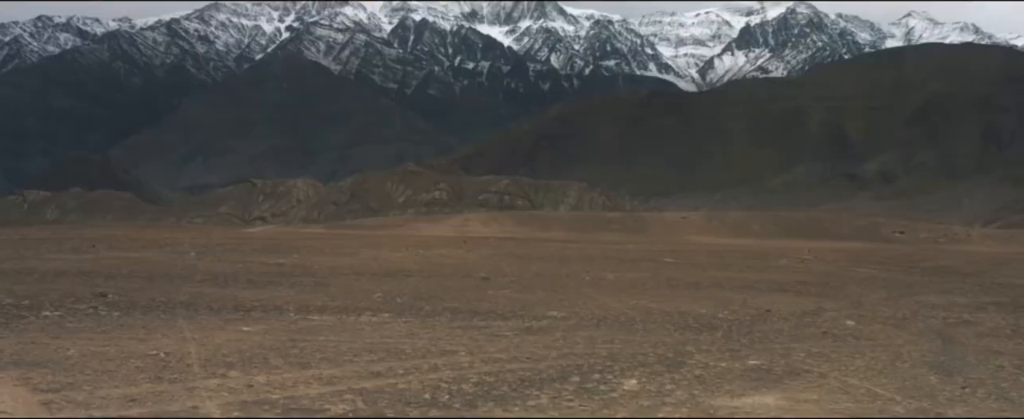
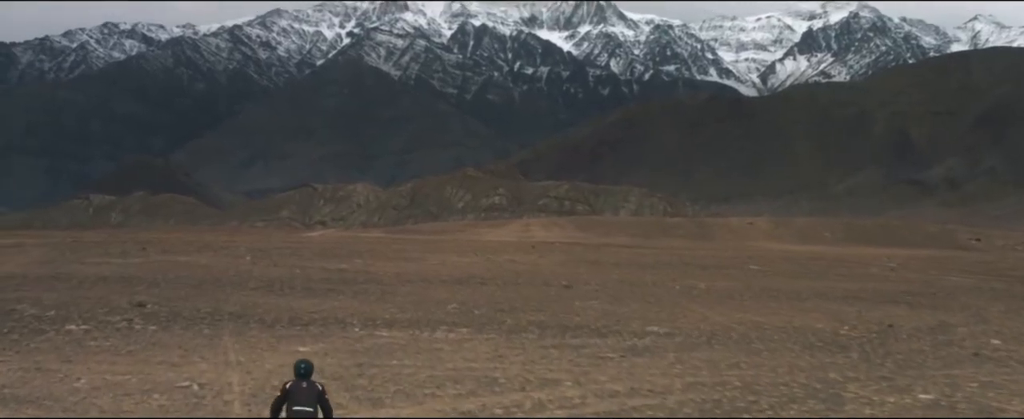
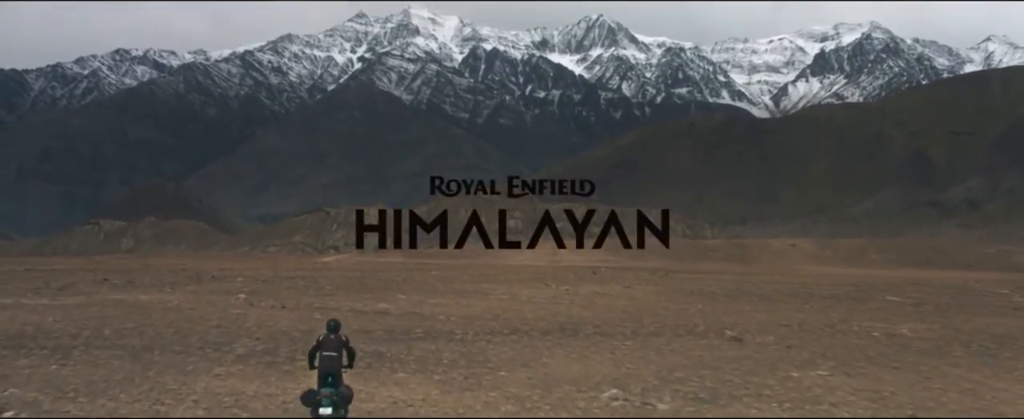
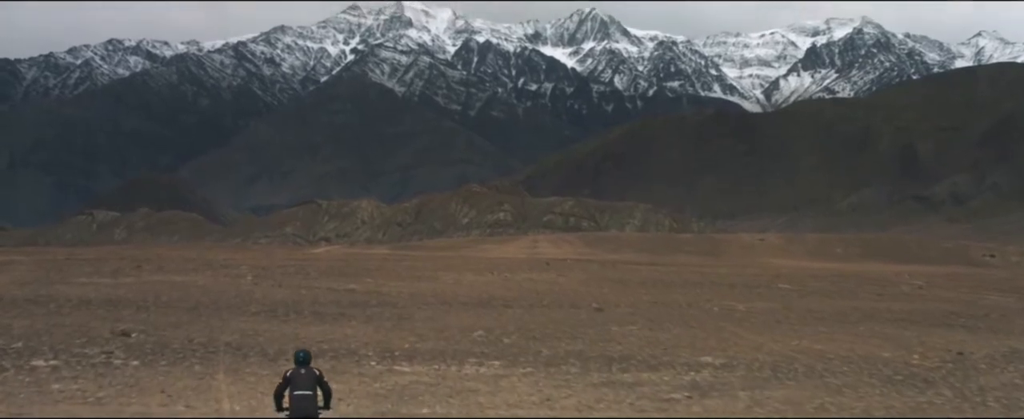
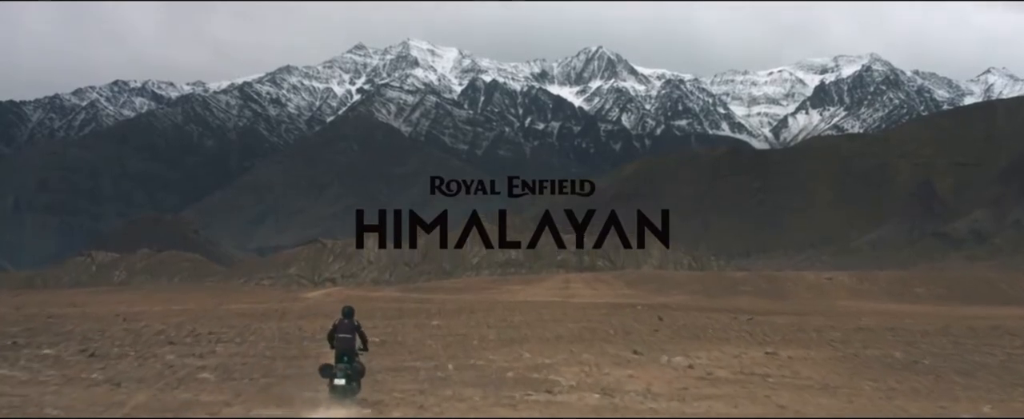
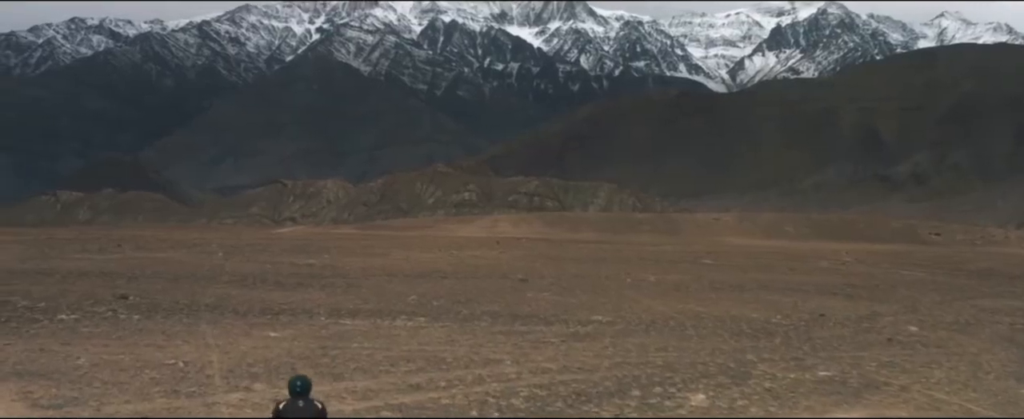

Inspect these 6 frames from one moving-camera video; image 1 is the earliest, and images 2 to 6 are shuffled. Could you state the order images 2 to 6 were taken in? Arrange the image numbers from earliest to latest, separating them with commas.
6, 2, 4, 3, 5
